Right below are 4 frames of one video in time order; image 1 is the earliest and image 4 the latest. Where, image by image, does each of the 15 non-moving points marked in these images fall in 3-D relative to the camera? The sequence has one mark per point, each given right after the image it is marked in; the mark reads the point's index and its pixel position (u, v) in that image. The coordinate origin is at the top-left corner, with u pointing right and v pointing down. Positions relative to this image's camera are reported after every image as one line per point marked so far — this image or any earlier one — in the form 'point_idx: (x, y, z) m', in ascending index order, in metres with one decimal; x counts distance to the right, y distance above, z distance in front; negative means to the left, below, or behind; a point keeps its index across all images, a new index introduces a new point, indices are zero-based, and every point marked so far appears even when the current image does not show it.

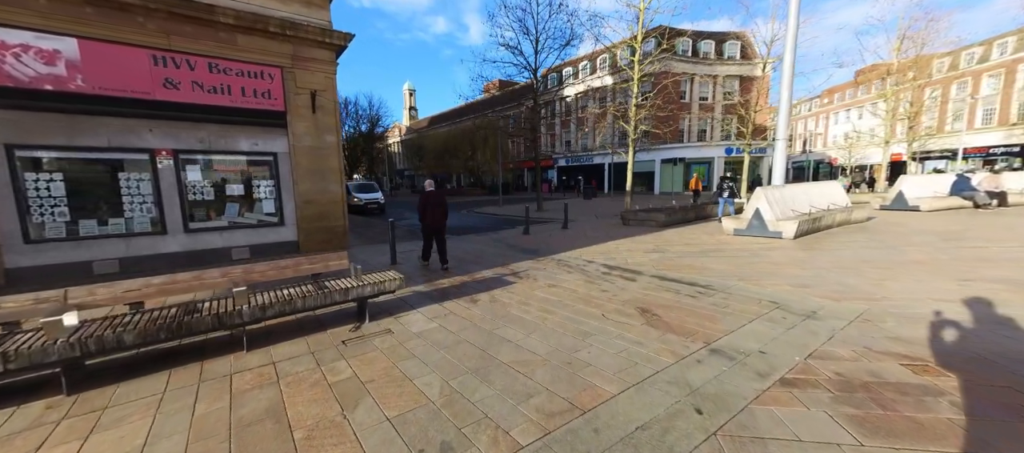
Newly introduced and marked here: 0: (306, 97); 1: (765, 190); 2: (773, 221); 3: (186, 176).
0: (-4.5, +2.8, +7.9) m
1: (+5.7, +0.8, +8.3) m
2: (+5.8, +0.1, +8.1) m
3: (-6.2, +1.0, +7.0) m
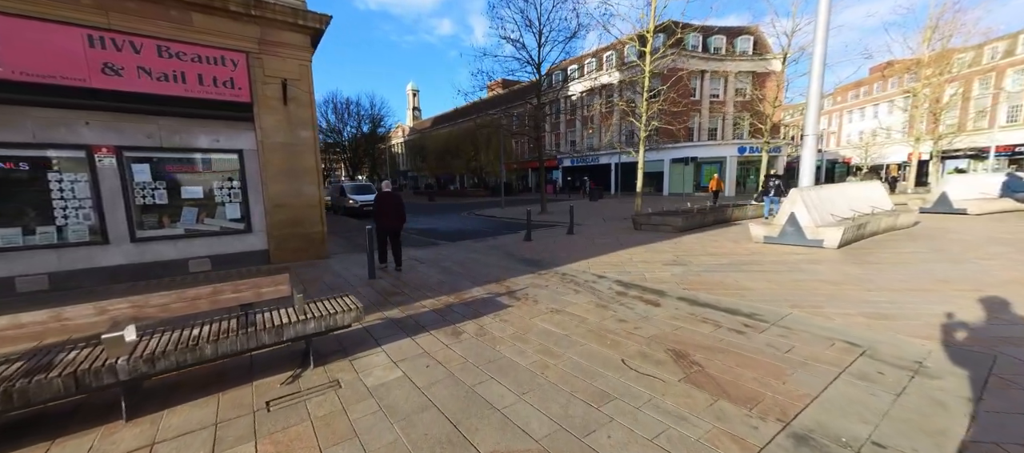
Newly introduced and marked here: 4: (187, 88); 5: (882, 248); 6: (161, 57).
0: (-4.5, +2.7, +7.0) m
1: (+5.7, +0.7, +7.2) m
2: (+5.7, 0.0, +7.0) m
3: (-6.2, +0.8, +6.1) m
4: (-5.5, +2.3, +6.2) m
5: (+6.9, -0.4, +6.8) m
6: (-5.7, +2.8, +6.0) m
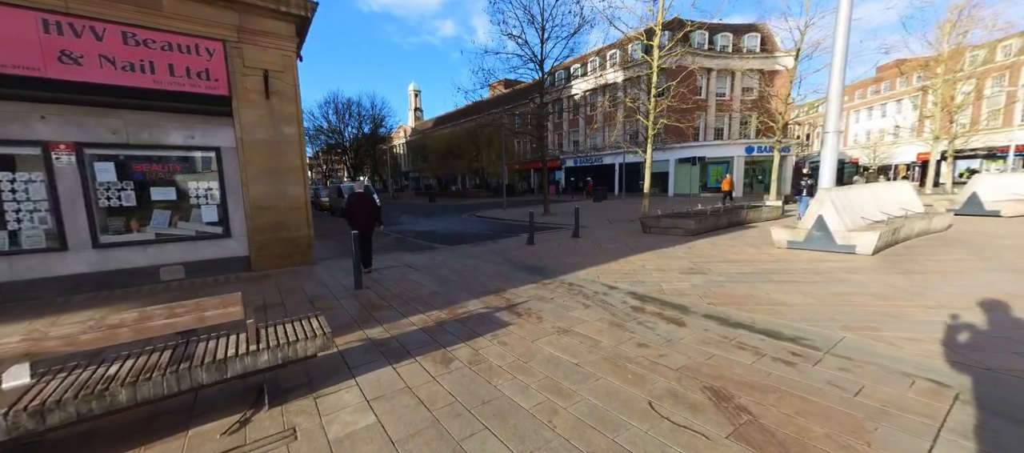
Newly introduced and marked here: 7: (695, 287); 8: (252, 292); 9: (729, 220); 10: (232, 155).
0: (-4.5, +2.6, +6.4) m
1: (+5.7, +0.6, +6.6) m
2: (+5.7, -0.1, +6.4) m
3: (-6.2, +0.8, +5.5) m
4: (-5.5, +2.3, +5.7) m
5: (+6.9, -0.5, +6.2) m
6: (-5.7, +2.7, +5.4) m
7: (+2.5, -0.8, +5.0) m
8: (-3.9, -1.0, +5.6) m
9: (+6.0, +0.2, +10.1) m
10: (-4.9, +1.3, +6.4) m
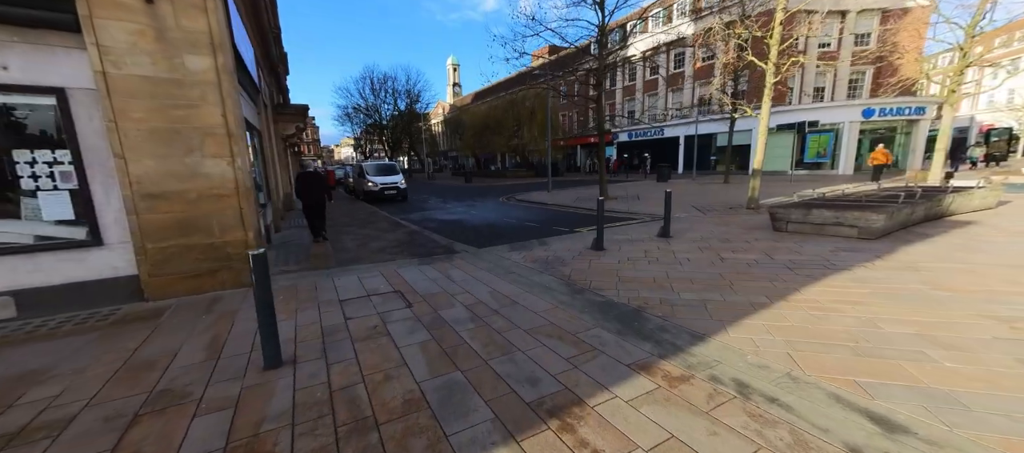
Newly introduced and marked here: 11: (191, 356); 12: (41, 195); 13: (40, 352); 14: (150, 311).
0: (-3.8, +2.6, +3.6) m
1: (+6.4, +0.5, +2.7) m
2: (+6.3, -0.2, +2.5) m
3: (-5.6, +0.7, +2.9) m
4: (-4.9, +2.2, +2.9) m
5: (+7.5, -0.6, +2.2) m
6: (-5.1, +2.6, +2.7) m
7: (+3.0, -1.0, +1.6) m
8: (-3.4, -1.1, +2.8) m
9: (+7.0, +0.2, +6.2) m
10: (-4.2, +1.2, +3.7) m
11: (-2.6, -1.0, +2.9) m
12: (-4.7, +0.3, +3.6) m
13: (-4.0, -1.1, +3.1) m
14: (-3.8, -0.9, +3.8) m
